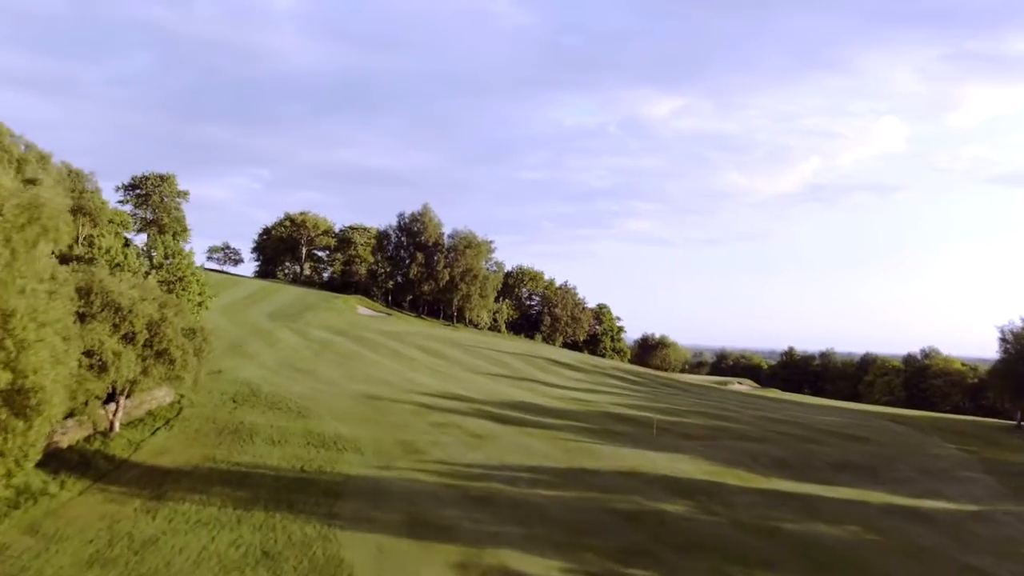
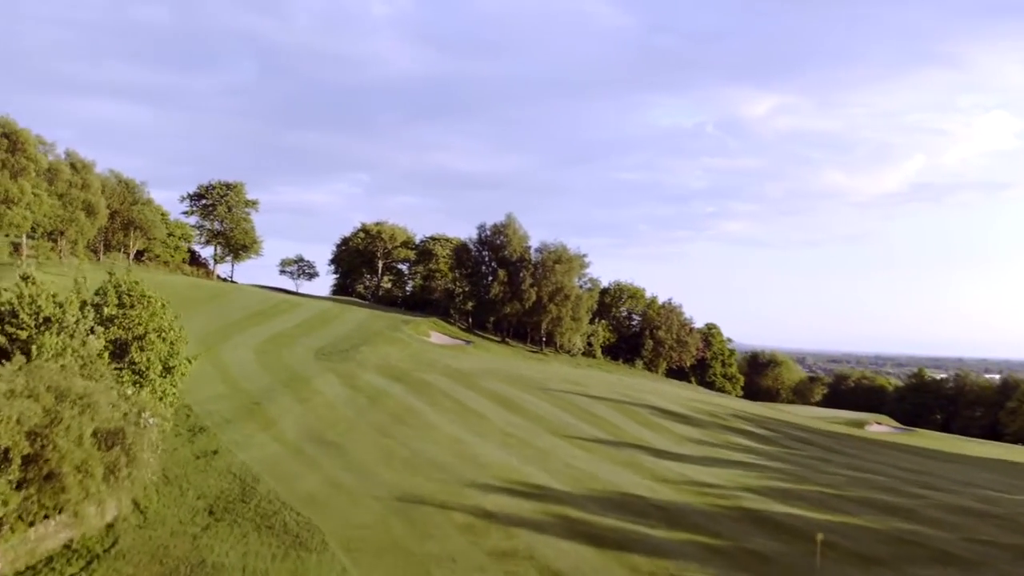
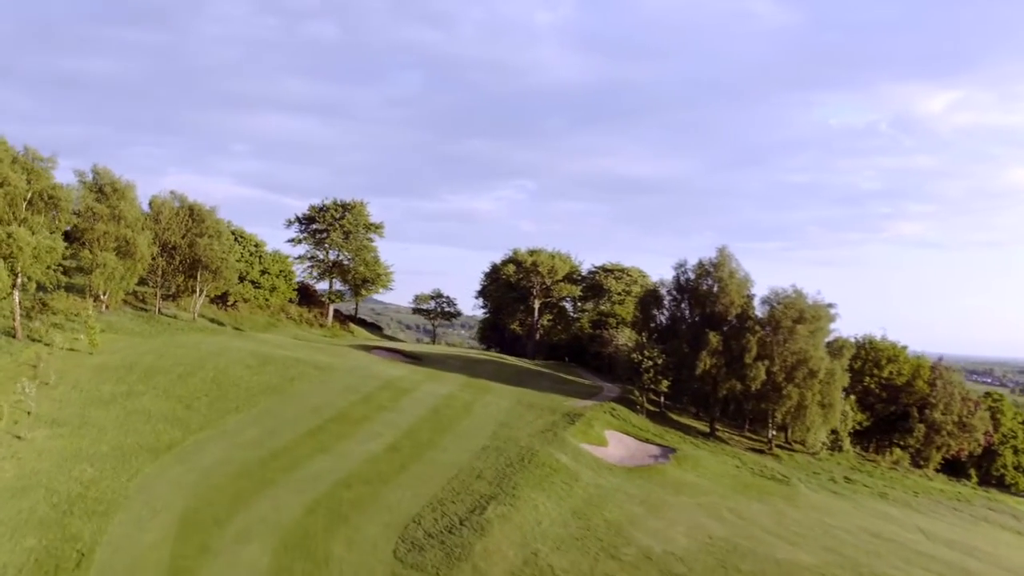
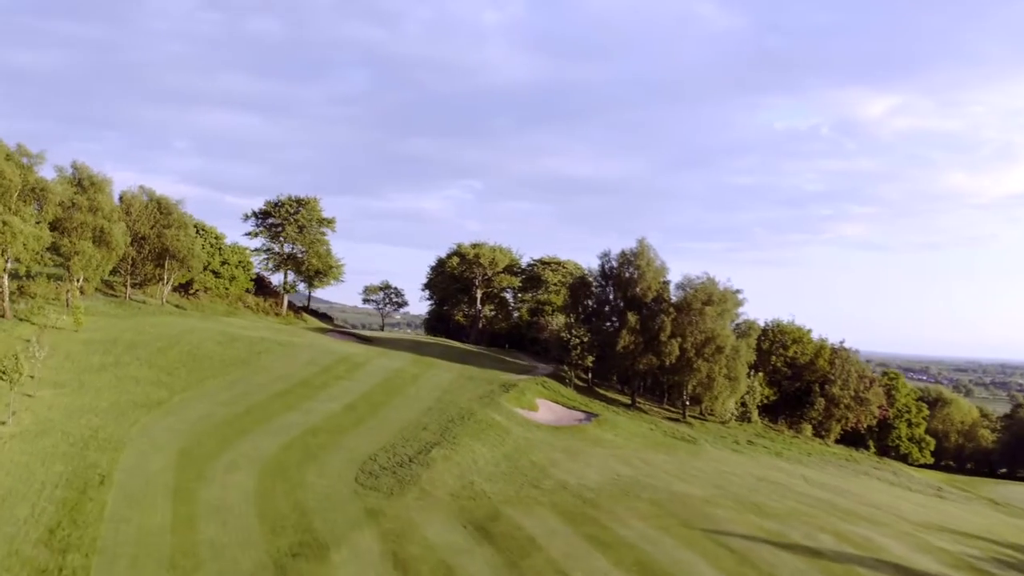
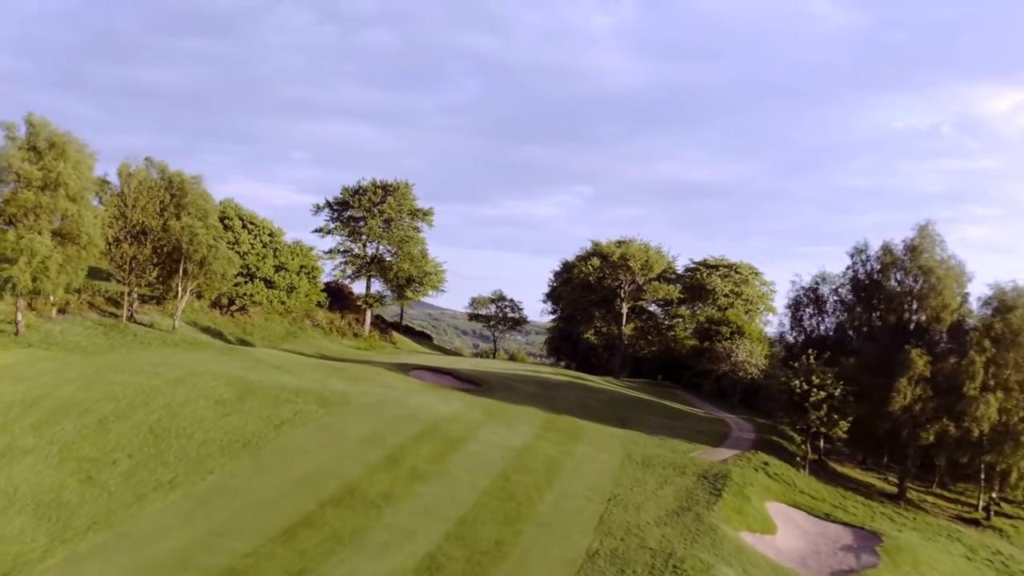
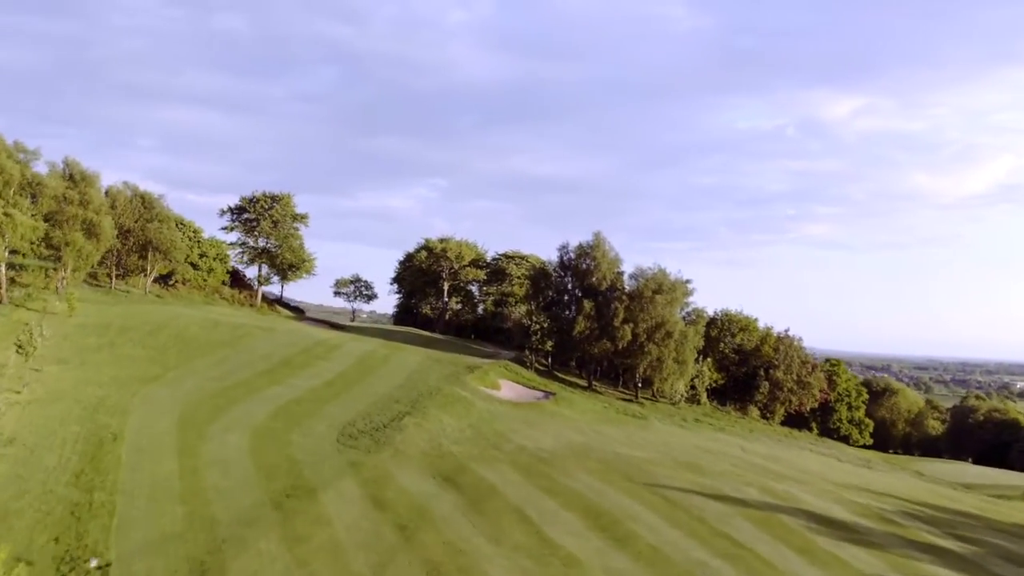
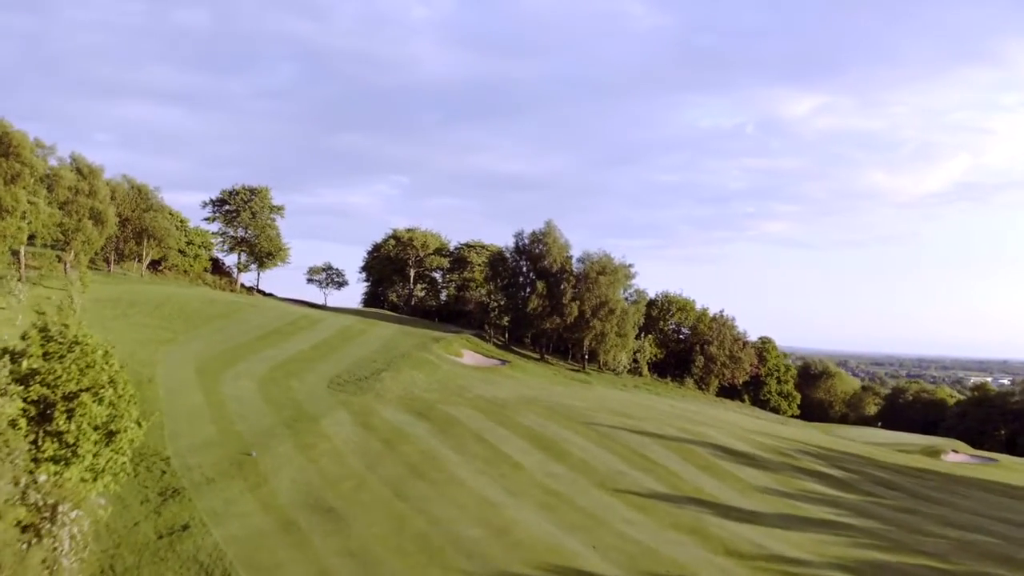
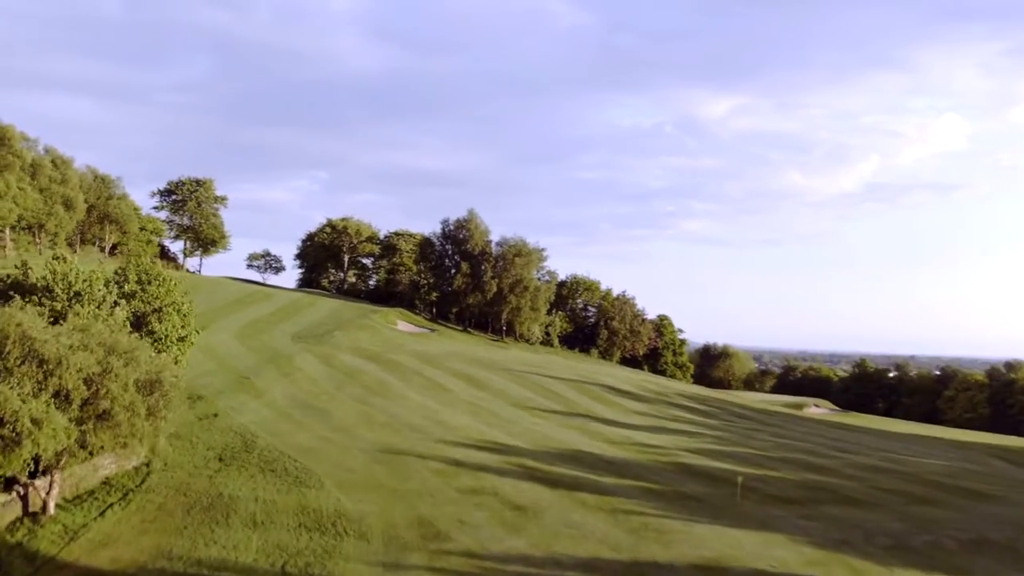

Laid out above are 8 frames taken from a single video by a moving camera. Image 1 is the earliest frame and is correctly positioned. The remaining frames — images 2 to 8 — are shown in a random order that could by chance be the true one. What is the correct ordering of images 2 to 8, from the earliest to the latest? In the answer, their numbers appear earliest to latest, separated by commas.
8, 2, 7, 6, 4, 3, 5
